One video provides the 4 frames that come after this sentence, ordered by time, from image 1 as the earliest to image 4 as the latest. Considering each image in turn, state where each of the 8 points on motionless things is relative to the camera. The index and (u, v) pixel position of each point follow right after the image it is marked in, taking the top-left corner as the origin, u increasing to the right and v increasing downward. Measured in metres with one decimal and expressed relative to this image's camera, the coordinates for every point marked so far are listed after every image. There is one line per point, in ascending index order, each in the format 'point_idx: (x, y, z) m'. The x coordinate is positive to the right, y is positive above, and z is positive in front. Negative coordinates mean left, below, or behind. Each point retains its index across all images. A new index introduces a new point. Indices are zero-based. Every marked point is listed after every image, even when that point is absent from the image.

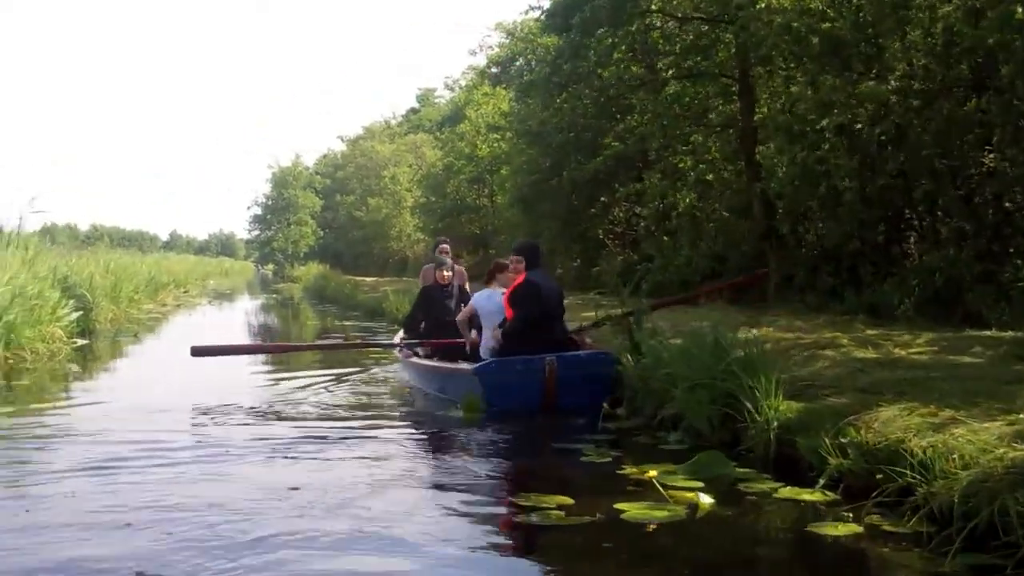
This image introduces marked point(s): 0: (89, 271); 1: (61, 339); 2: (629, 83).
0: (-7.5, +0.3, +17.7) m
1: (-6.3, -0.7, +14.0) m
2: (+2.1, +3.7, +18.1) m
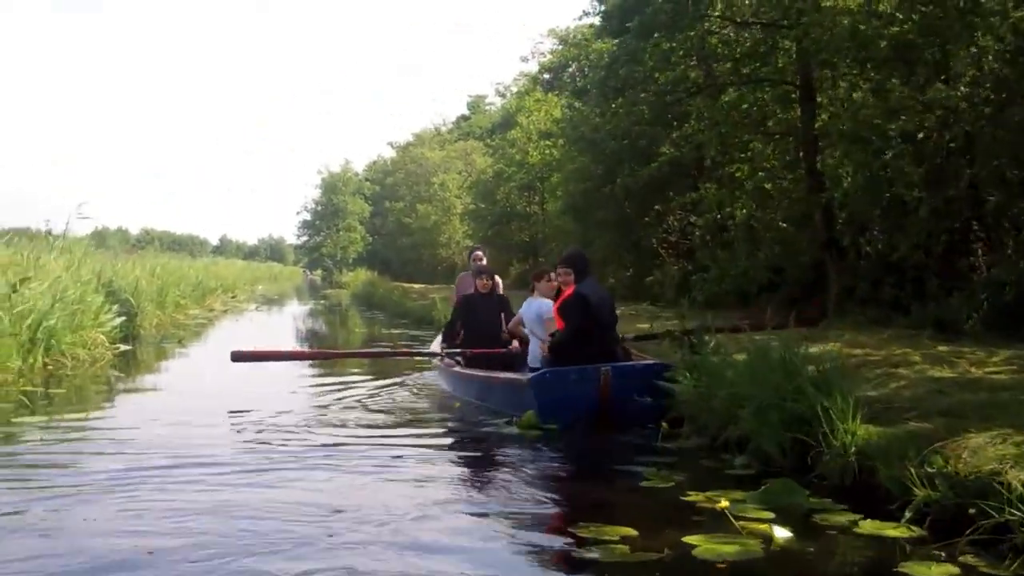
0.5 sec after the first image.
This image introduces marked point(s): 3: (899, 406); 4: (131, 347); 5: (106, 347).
0: (-6.6, +0.2, +17.7) m
1: (-5.6, -0.8, +13.9) m
2: (+3.0, +3.5, +17.7) m
3: (+2.5, -0.8, +6.5) m
4: (-5.9, -0.9, +15.6) m
5: (-5.6, -0.8, +14.0) m
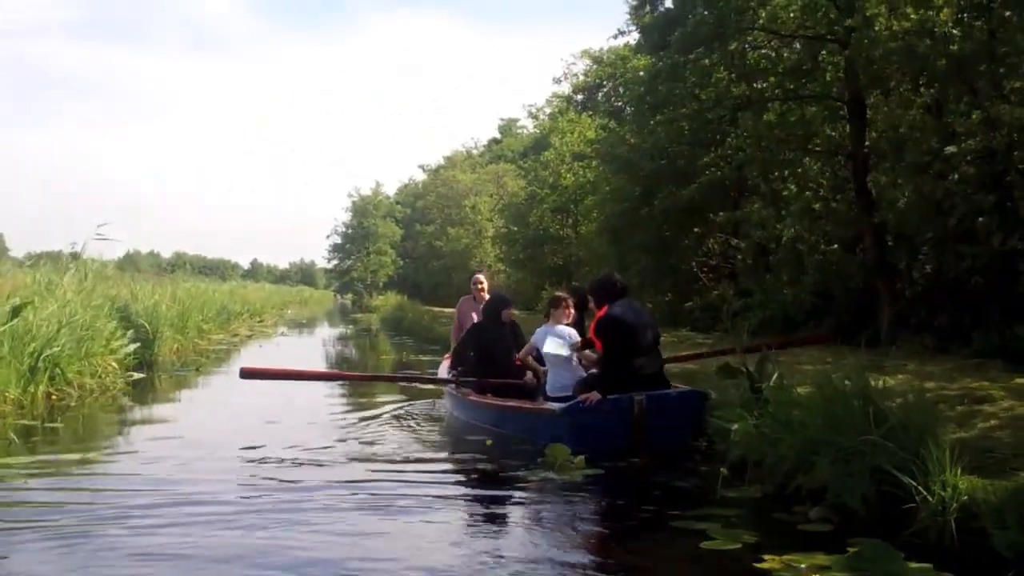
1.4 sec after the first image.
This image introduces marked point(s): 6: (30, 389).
0: (-6.0, -0.2, +17.1) m
1: (-5.2, -1.1, +13.3) m
2: (+3.6, +3.1, +16.9) m
3: (+2.7, -0.9, +5.6) m
4: (-5.4, -1.3, +15.0) m
5: (-5.2, -1.1, +13.4) m
6: (-5.2, -1.1, +10.8) m
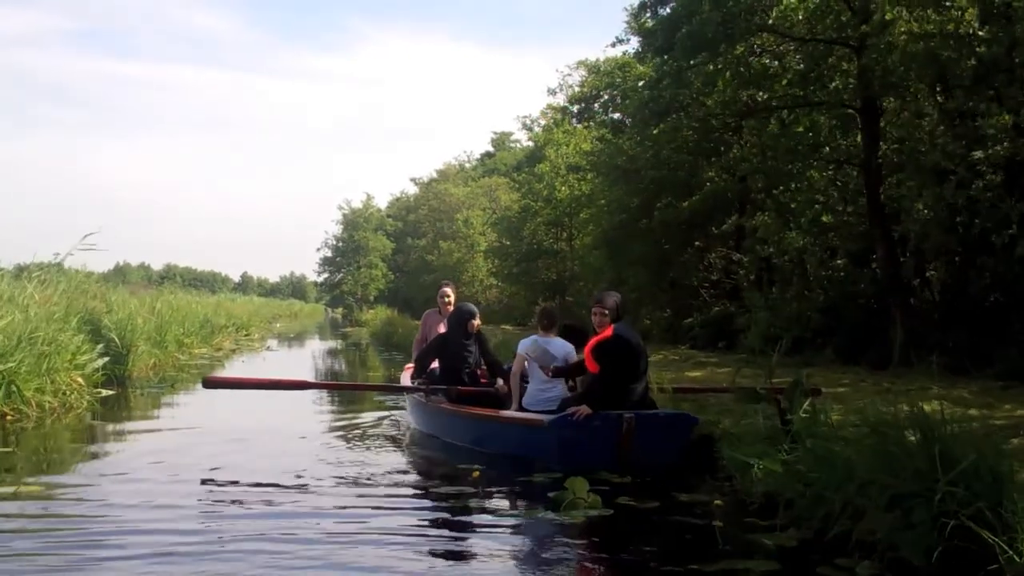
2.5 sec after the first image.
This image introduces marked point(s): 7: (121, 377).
0: (-6.1, -0.4, +16.2) m
1: (-5.2, -1.2, +12.4) m
2: (+3.6, +2.8, +16.1) m
3: (+2.7, -1.0, +4.8) m
4: (-5.5, -1.4, +14.1) m
5: (-5.3, -1.3, +12.5) m
6: (-5.2, -1.2, +10.0) m
7: (-5.8, -1.3, +14.9) m
